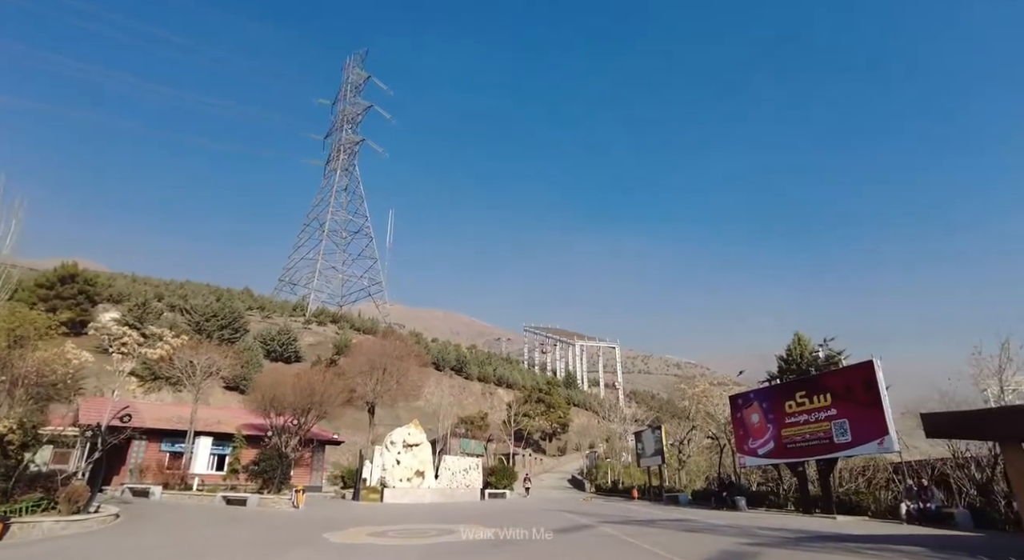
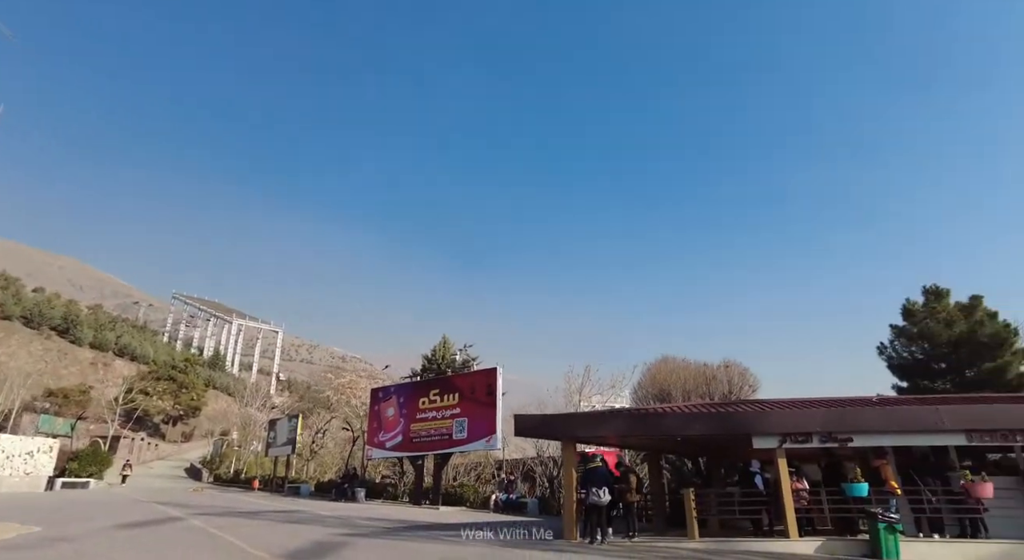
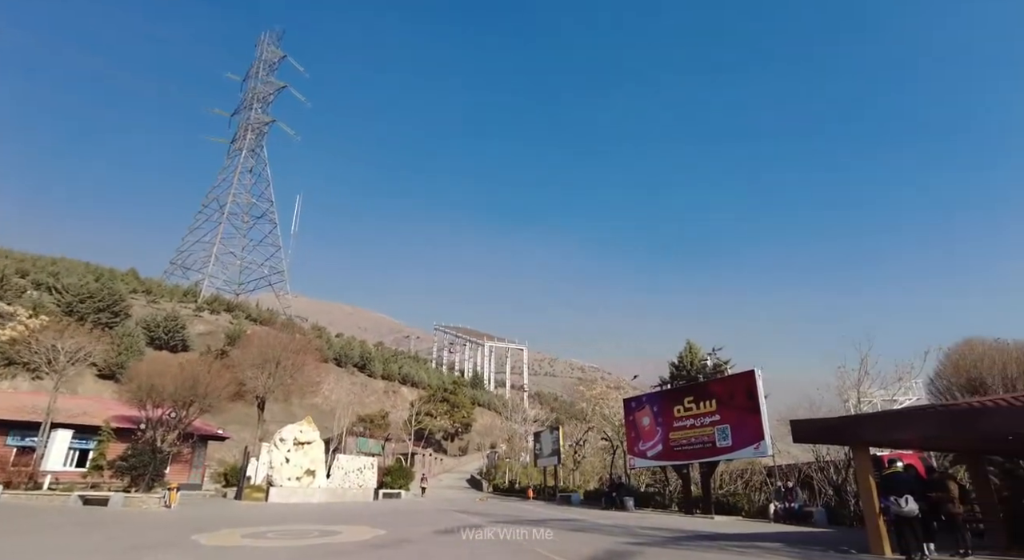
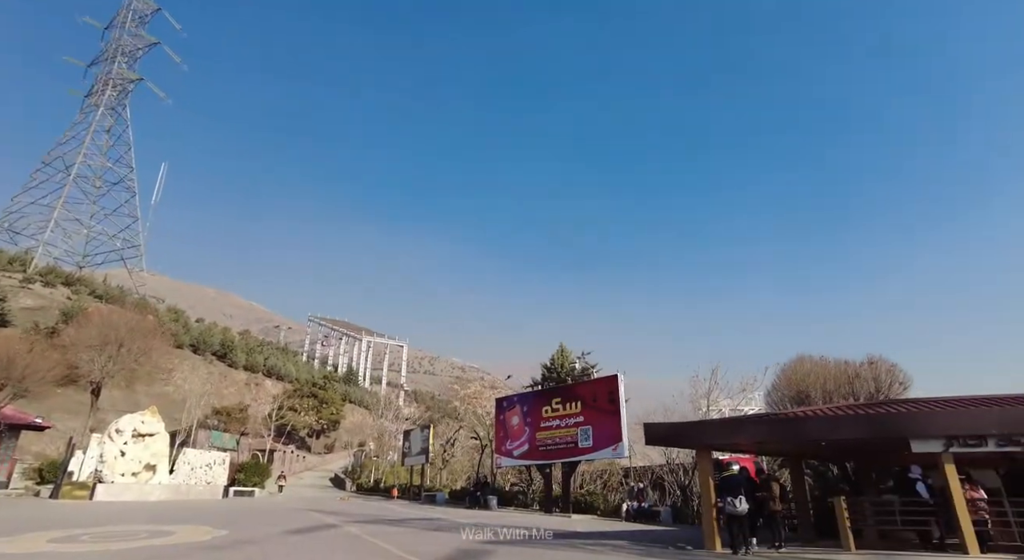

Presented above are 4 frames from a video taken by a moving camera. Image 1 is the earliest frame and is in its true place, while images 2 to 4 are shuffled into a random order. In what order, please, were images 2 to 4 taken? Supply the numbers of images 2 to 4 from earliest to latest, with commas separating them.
3, 4, 2
